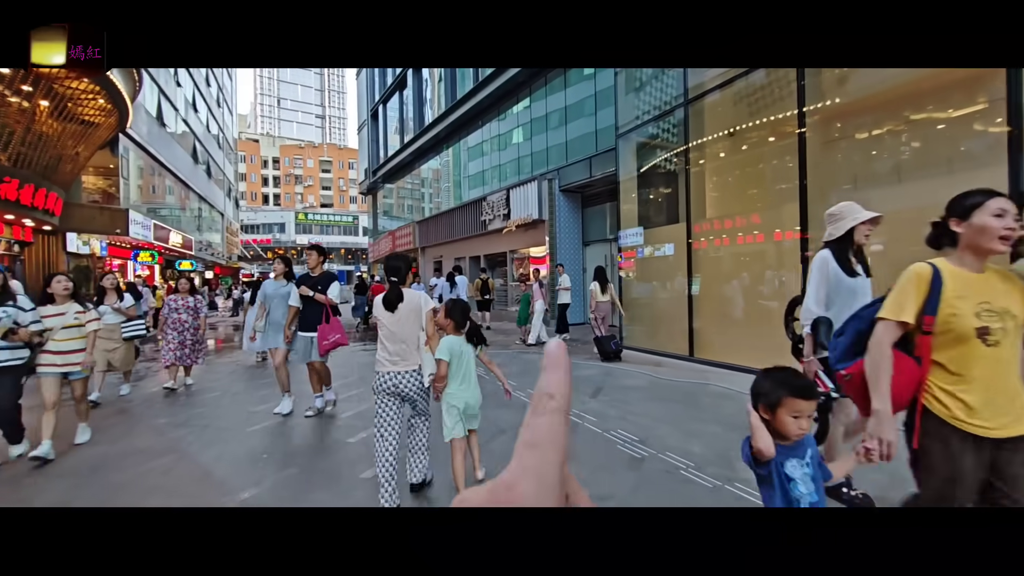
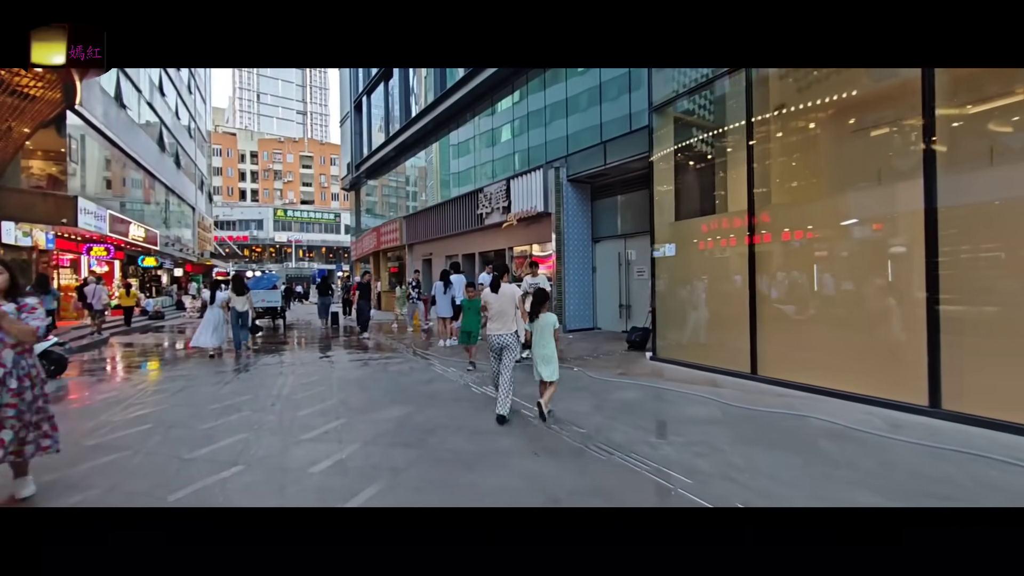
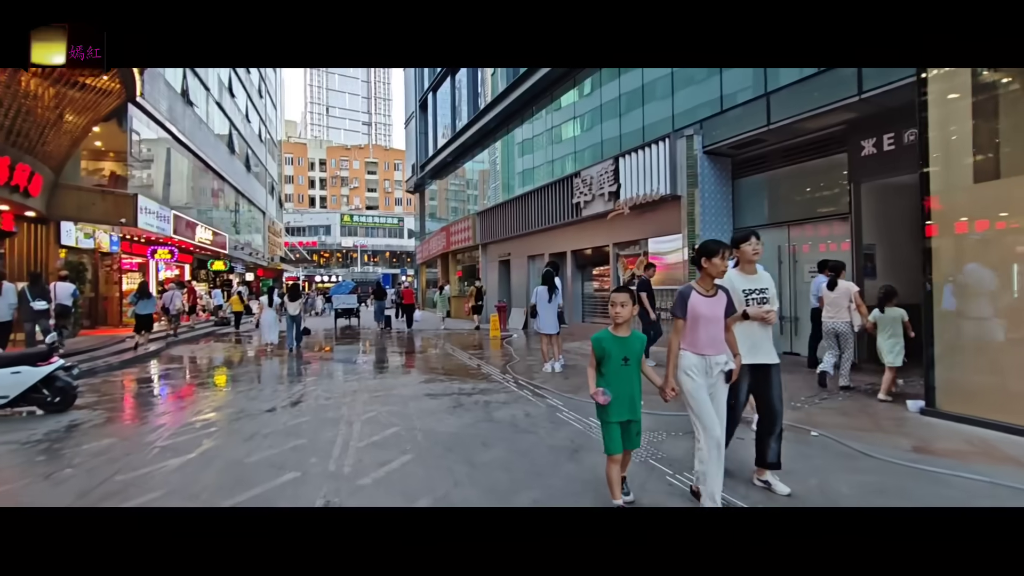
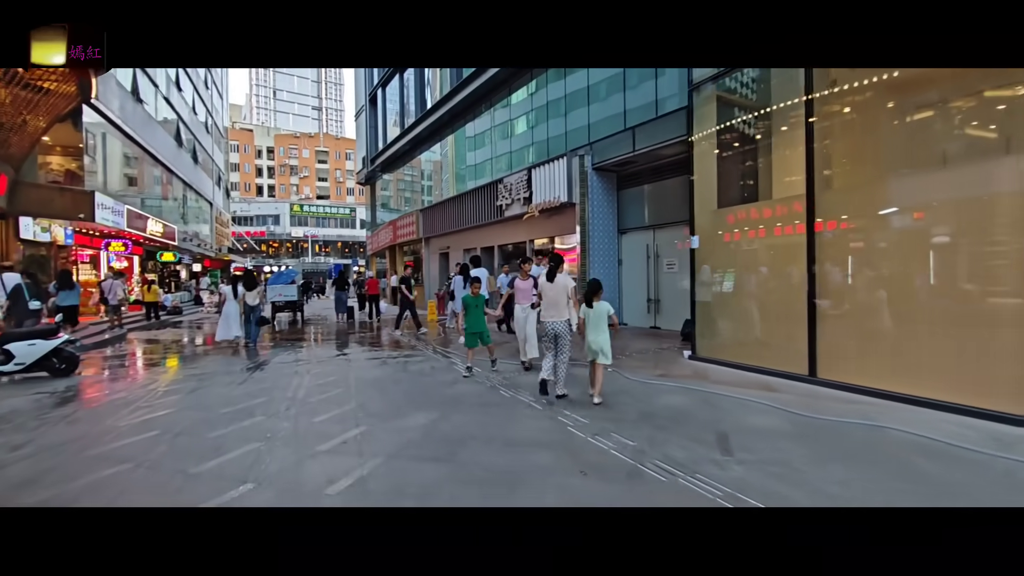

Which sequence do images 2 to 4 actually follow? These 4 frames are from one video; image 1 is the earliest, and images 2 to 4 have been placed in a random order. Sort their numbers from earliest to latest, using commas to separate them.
2, 4, 3
